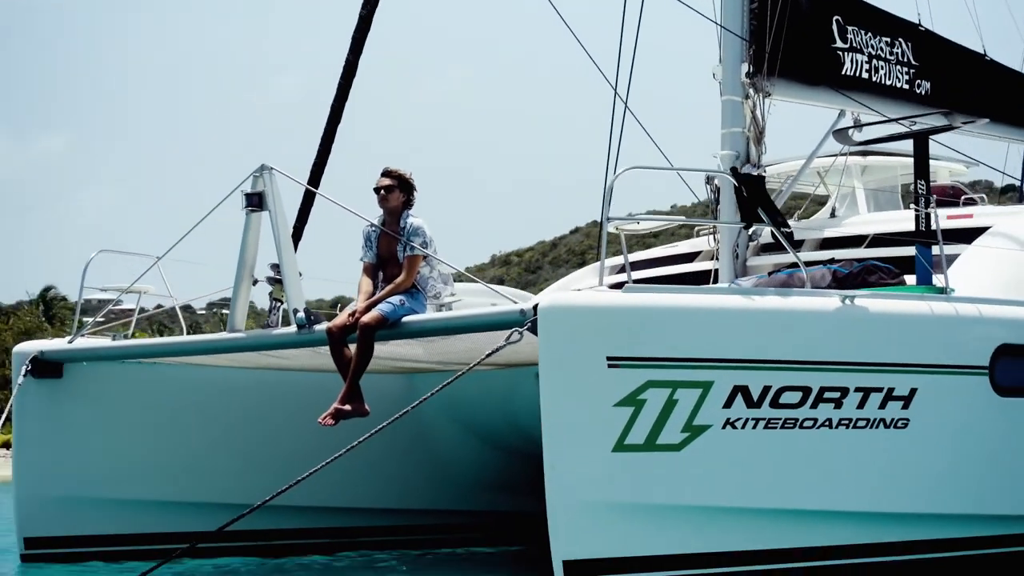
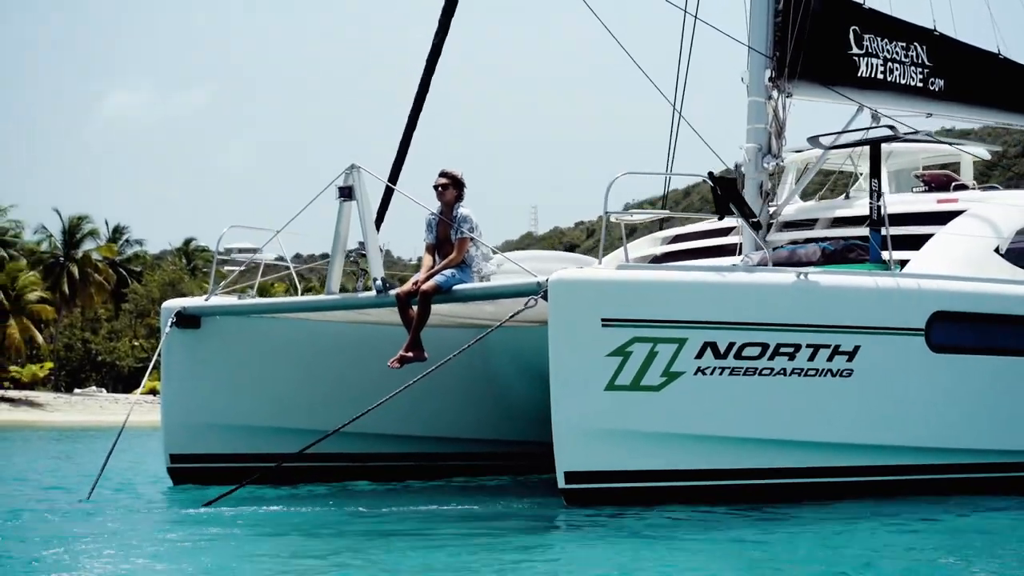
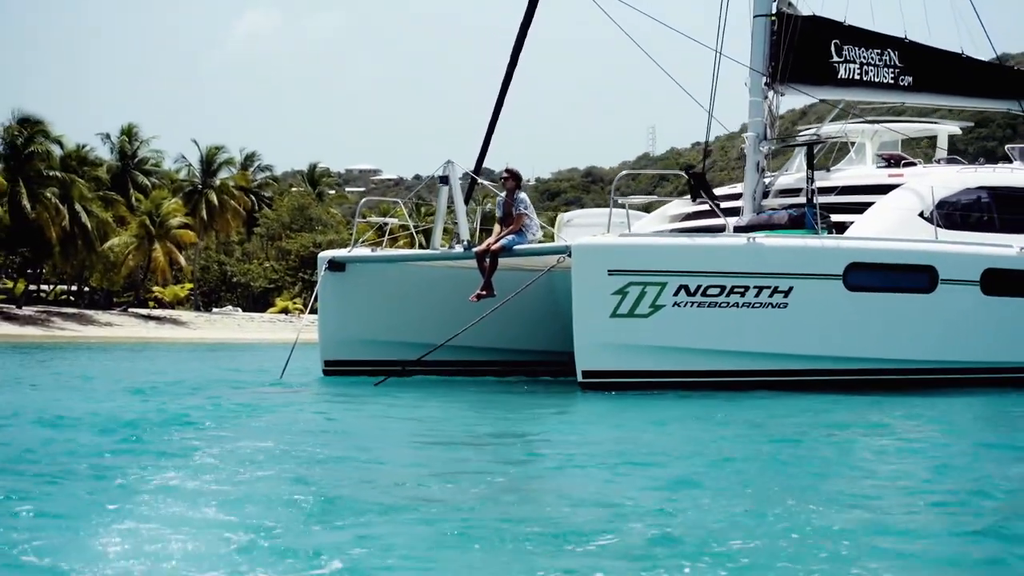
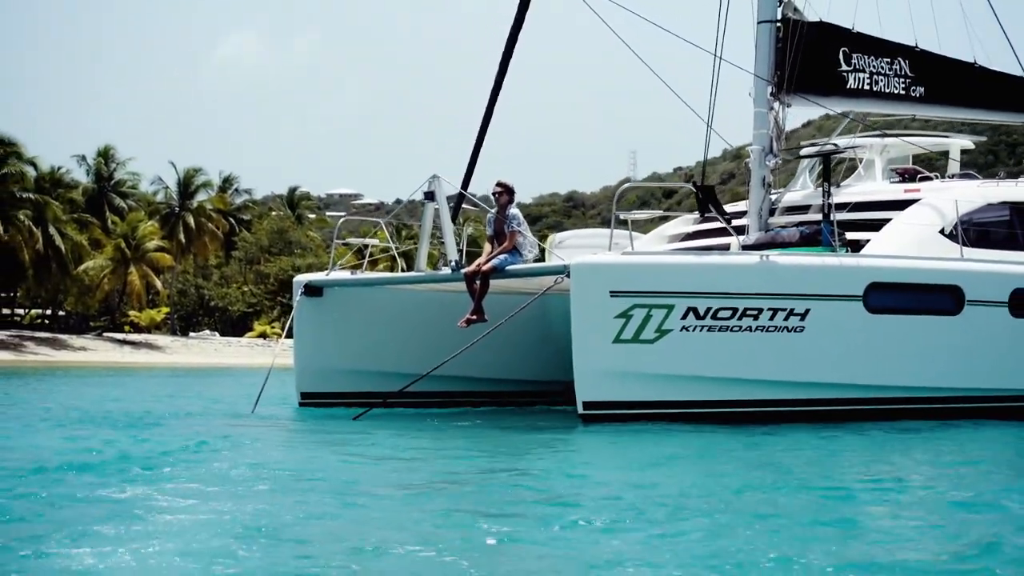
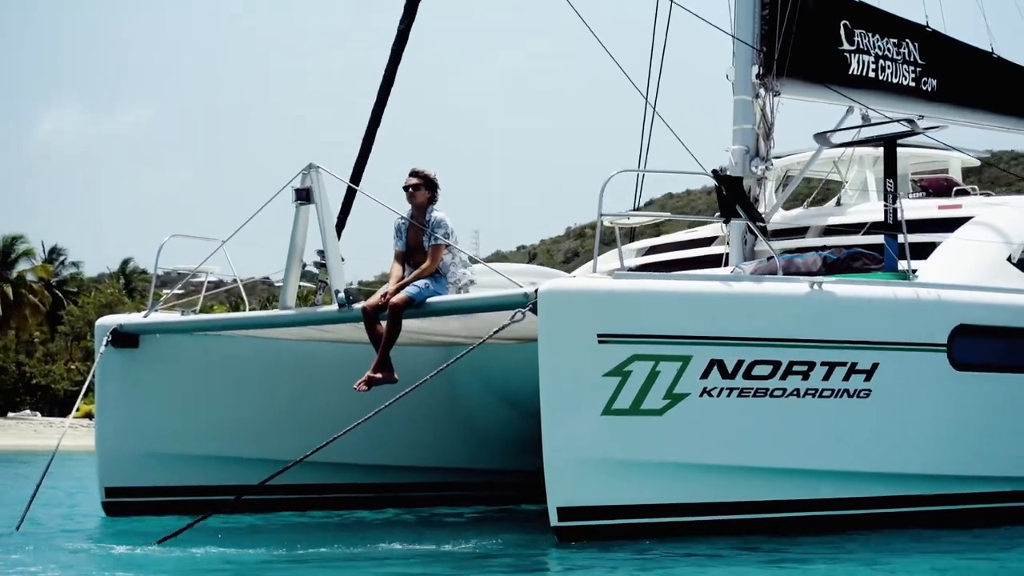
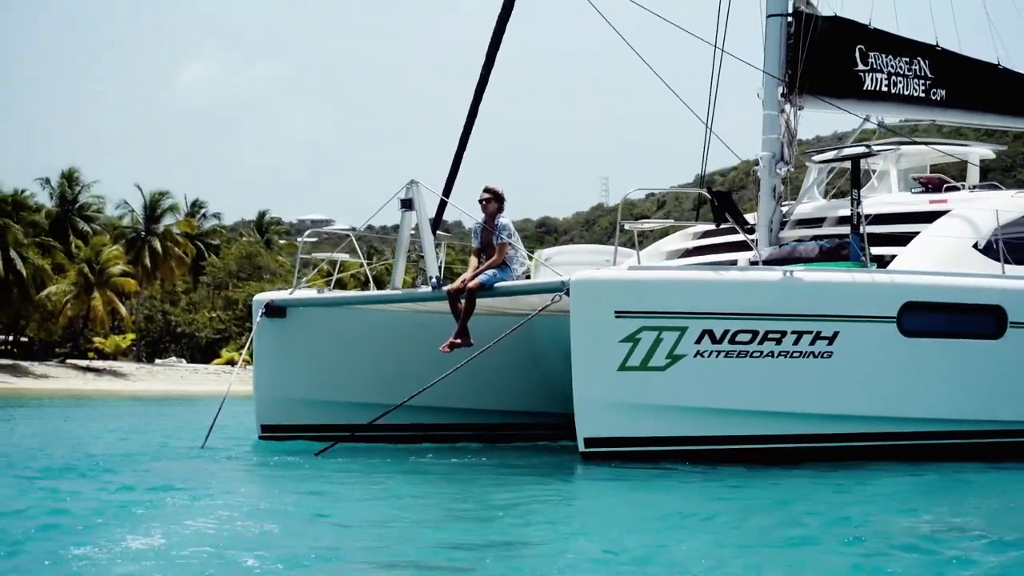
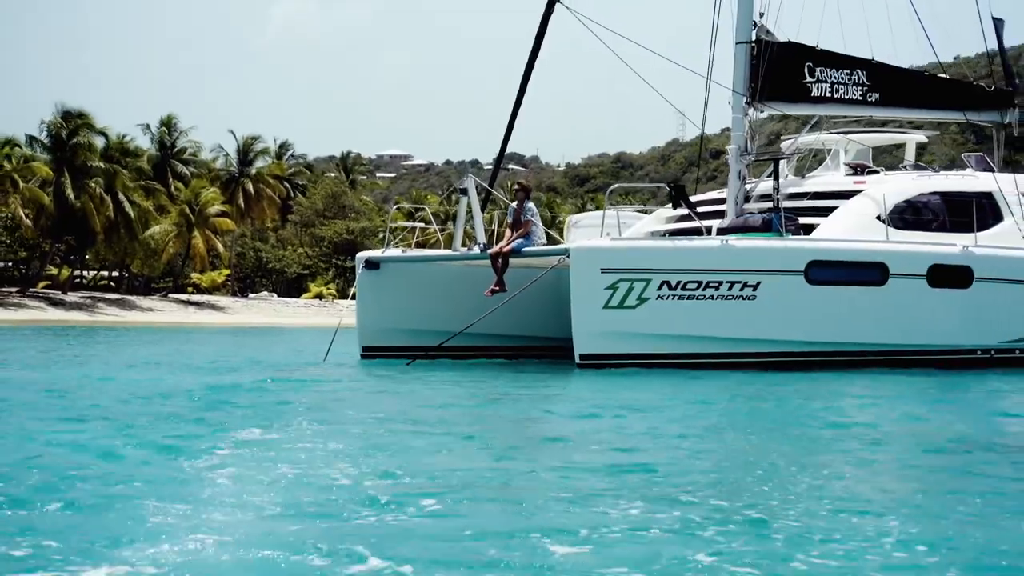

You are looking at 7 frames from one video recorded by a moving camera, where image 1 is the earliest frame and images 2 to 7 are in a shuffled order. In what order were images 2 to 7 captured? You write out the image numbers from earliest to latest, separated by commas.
5, 2, 6, 4, 3, 7
